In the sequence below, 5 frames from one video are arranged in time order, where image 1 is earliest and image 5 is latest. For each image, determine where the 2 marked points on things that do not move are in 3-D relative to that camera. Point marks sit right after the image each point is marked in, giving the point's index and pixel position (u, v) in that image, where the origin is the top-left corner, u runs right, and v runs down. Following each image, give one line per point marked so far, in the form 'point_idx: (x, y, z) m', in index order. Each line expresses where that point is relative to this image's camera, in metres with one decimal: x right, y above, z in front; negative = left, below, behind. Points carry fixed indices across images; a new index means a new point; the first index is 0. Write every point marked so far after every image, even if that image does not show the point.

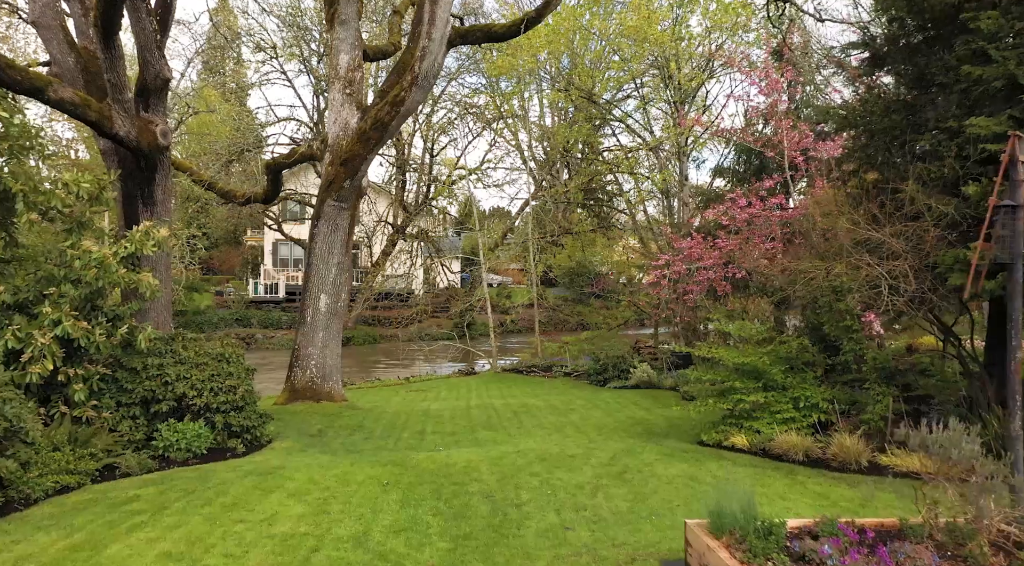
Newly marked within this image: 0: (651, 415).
0: (+1.9, -1.9, +8.5) m
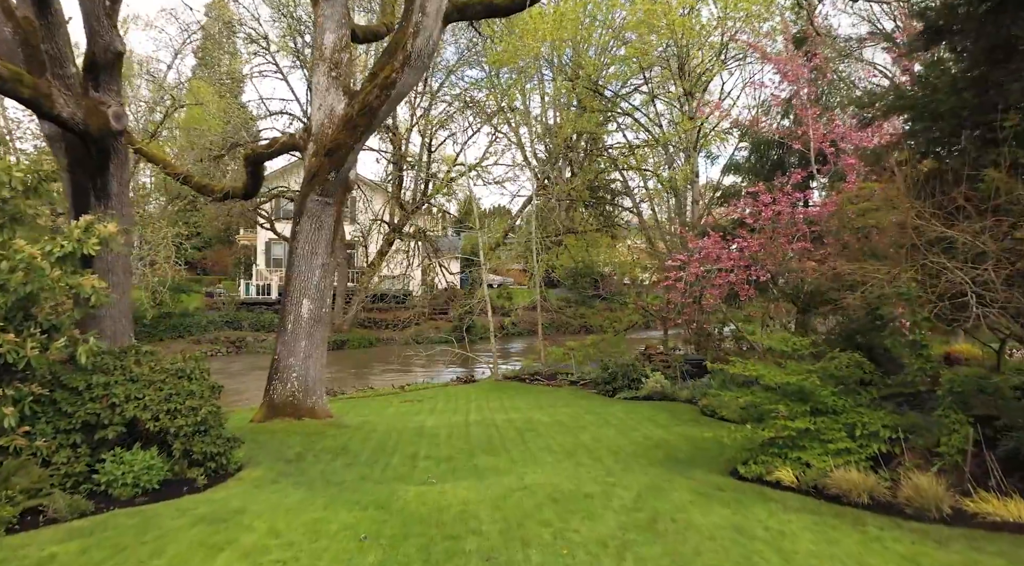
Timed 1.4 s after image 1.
0: (+2.0, -1.9, +7.6) m
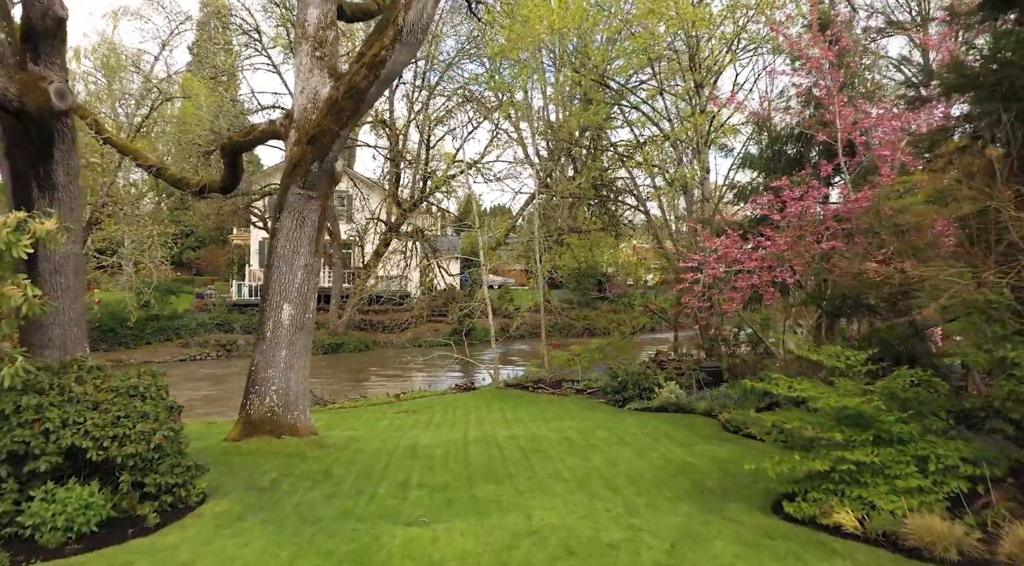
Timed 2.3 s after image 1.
0: (+2.0, -1.9, +6.8) m
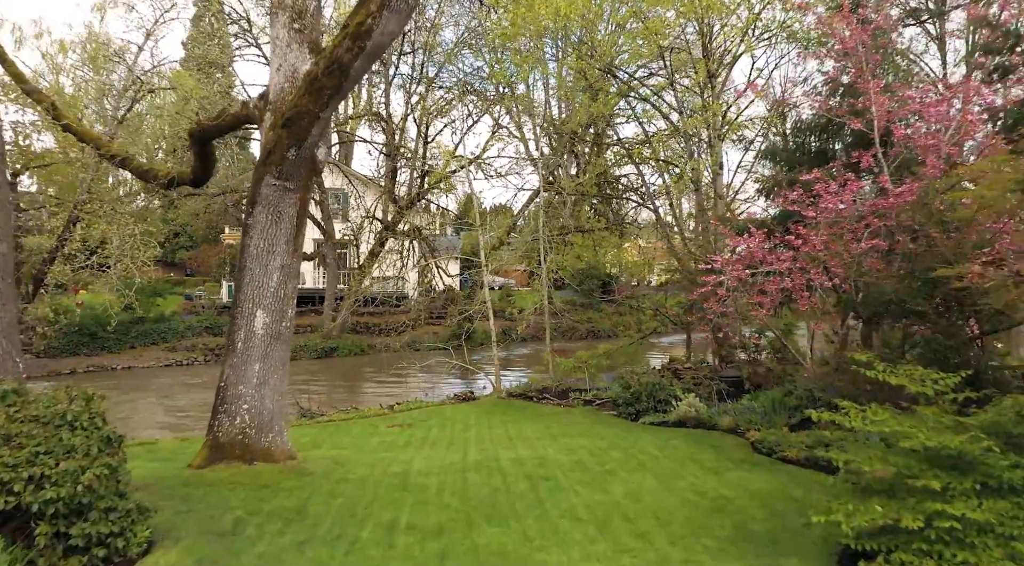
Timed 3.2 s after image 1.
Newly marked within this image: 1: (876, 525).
0: (+2.1, -2.0, +5.9) m
1: (+2.2, -1.5, +3.7) m
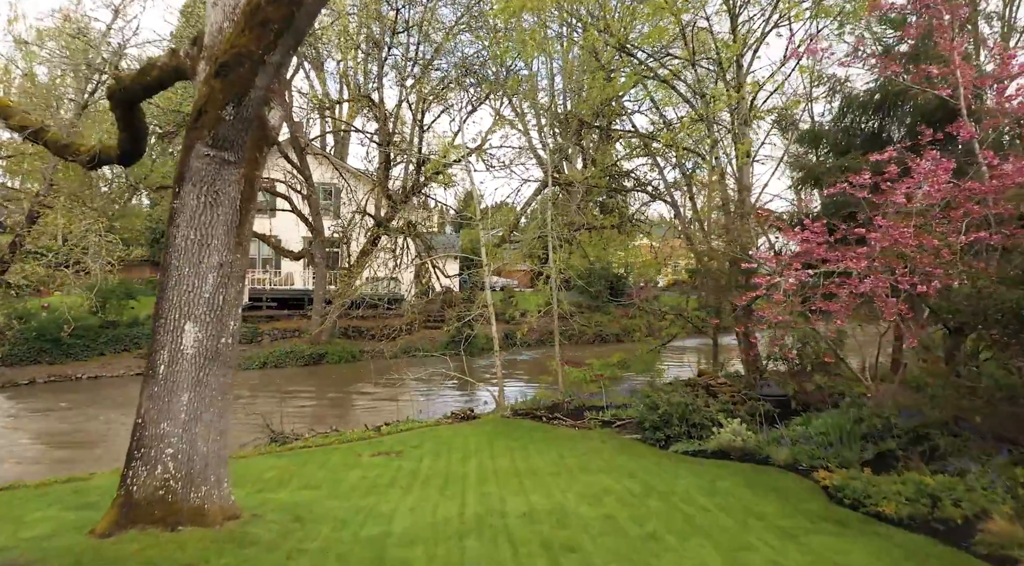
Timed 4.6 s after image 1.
0: (+2.2, -2.0, +4.3) m
1: (+2.3, -1.5, +2.1) m
